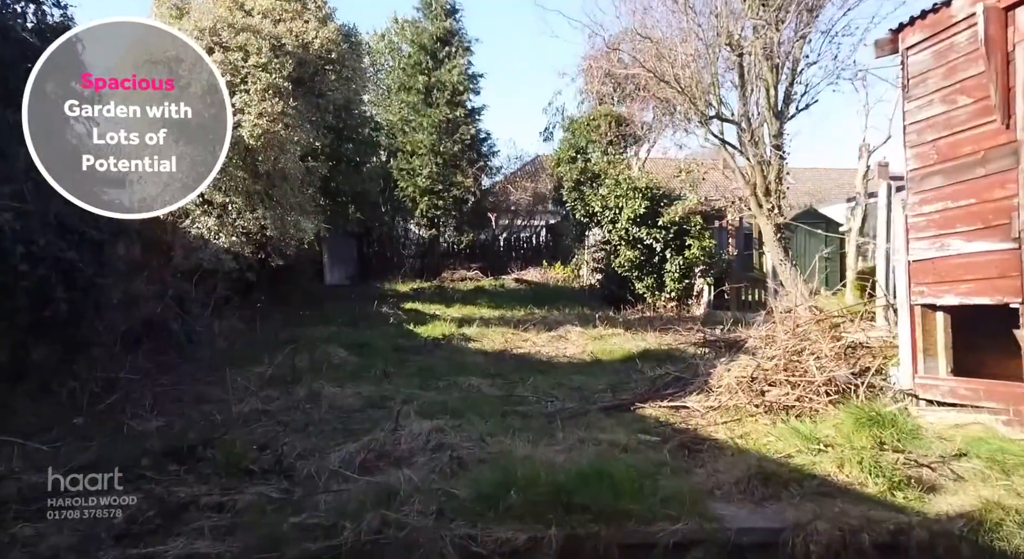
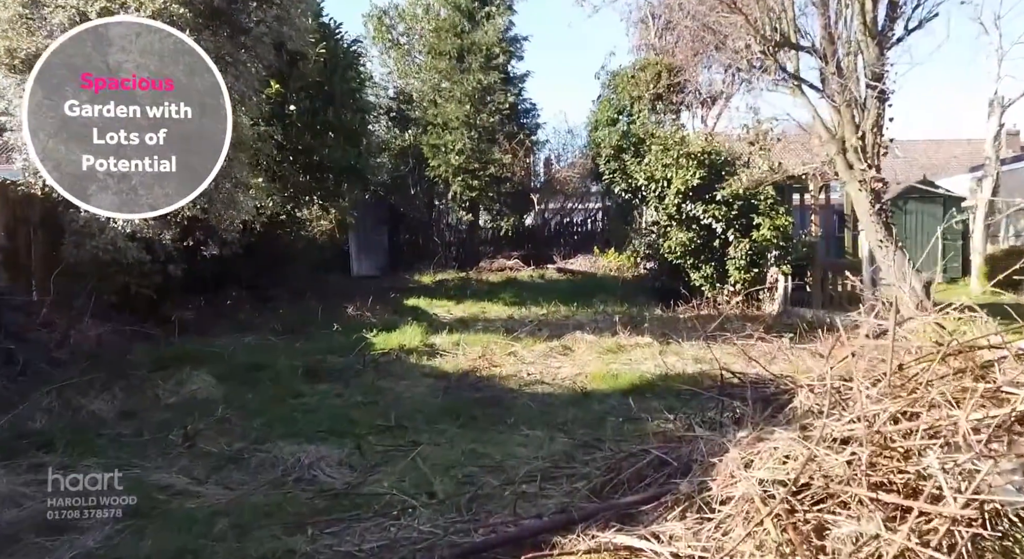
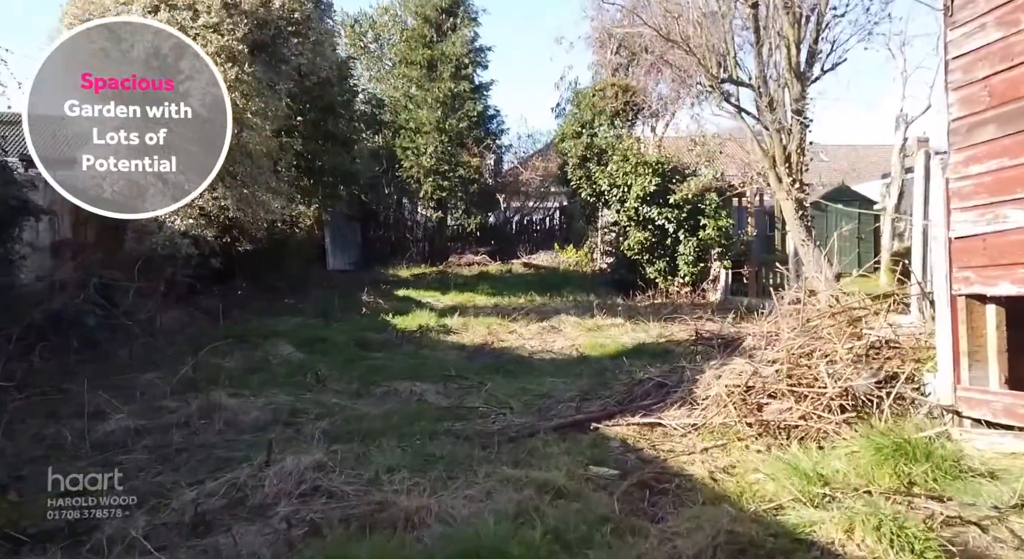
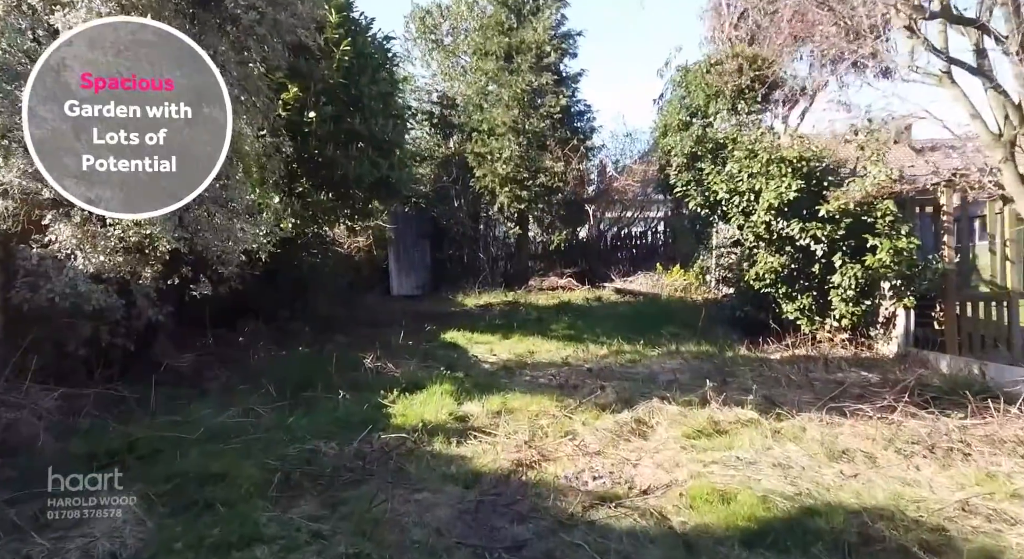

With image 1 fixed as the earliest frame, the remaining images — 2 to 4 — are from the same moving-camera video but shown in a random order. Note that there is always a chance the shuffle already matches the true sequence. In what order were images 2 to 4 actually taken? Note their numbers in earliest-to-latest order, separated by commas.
3, 2, 4
